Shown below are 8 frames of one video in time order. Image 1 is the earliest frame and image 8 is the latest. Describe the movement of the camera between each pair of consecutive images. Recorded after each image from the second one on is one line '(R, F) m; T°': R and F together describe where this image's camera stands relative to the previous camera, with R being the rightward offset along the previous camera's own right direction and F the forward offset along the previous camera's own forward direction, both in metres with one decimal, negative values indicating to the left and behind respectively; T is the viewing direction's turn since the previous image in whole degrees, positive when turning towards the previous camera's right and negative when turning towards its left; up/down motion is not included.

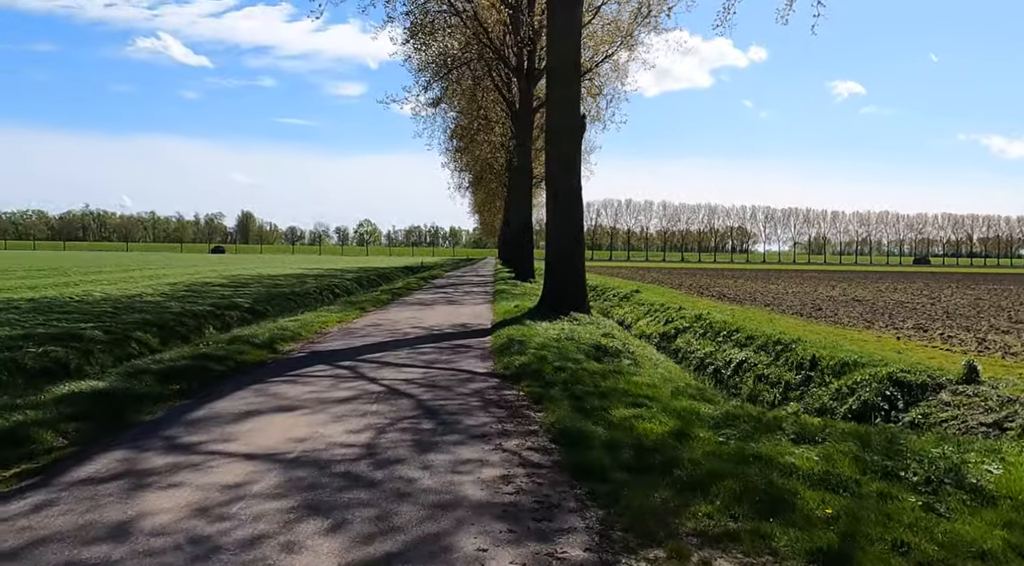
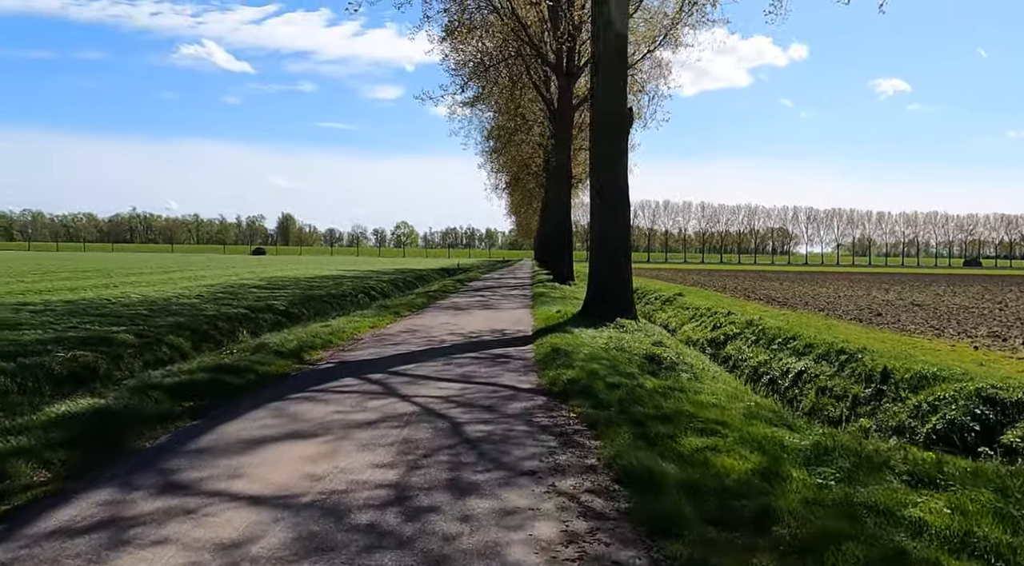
(-0.1, +0.9) m; -2°
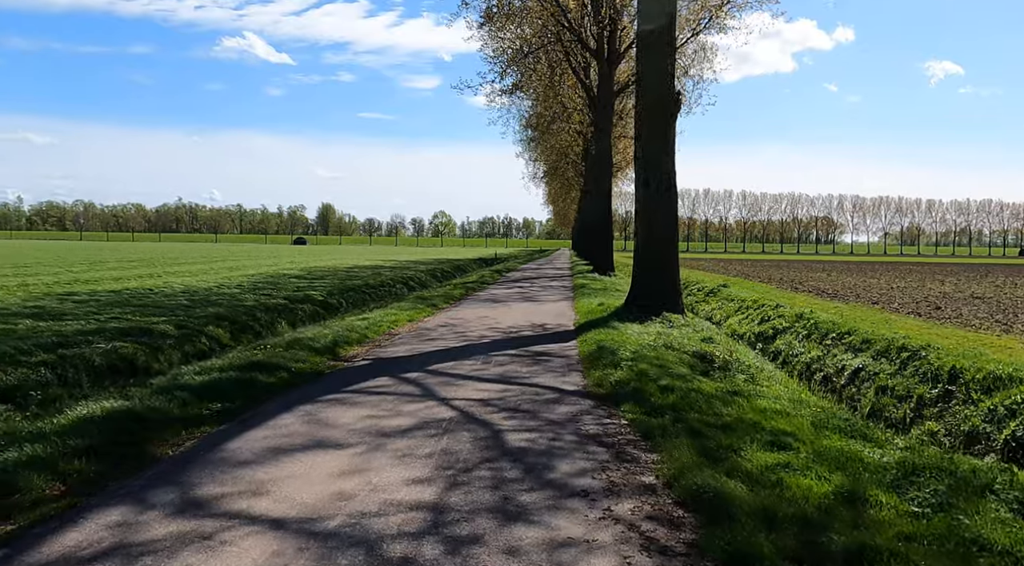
(-0.1, +0.5) m; -3°
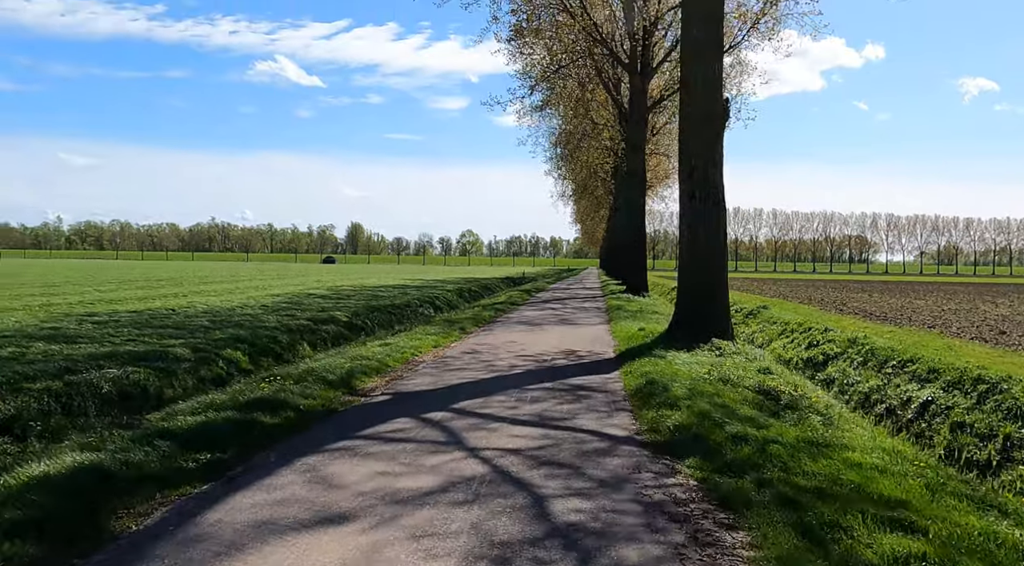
(-0.1, +1.1) m; -2°
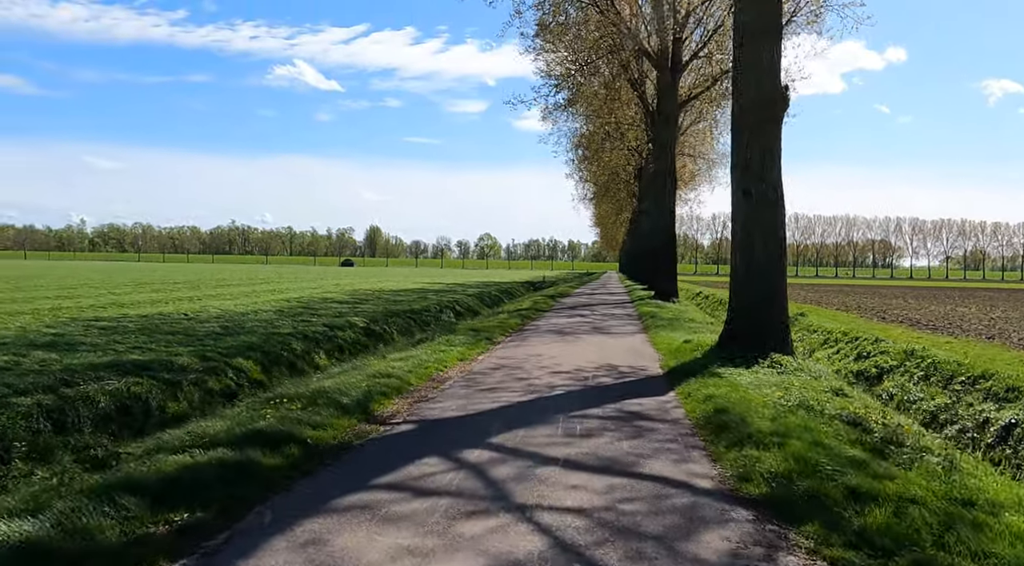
(-0.2, +1.3) m; -1°
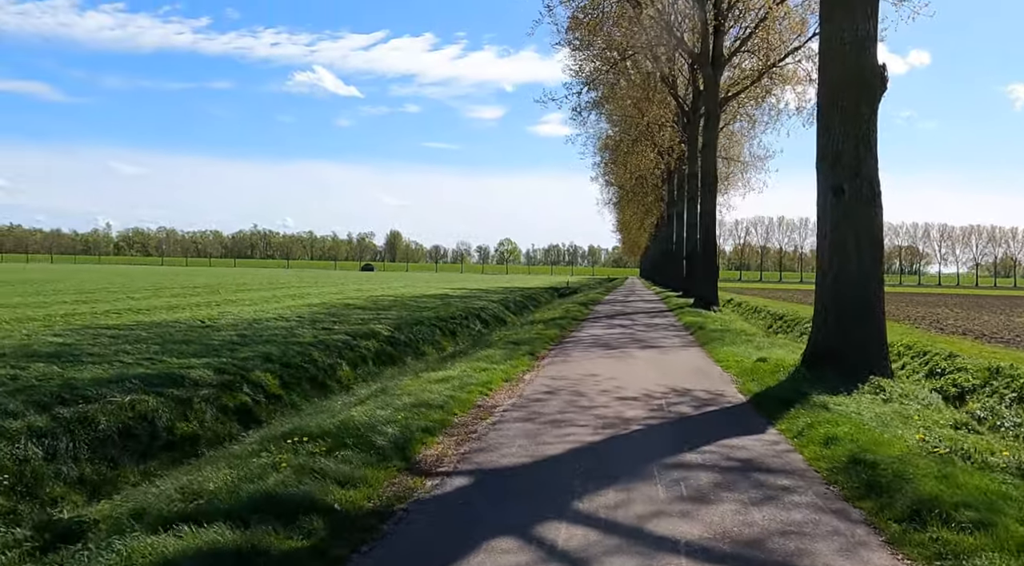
(-0.4, +1.6) m; -1°
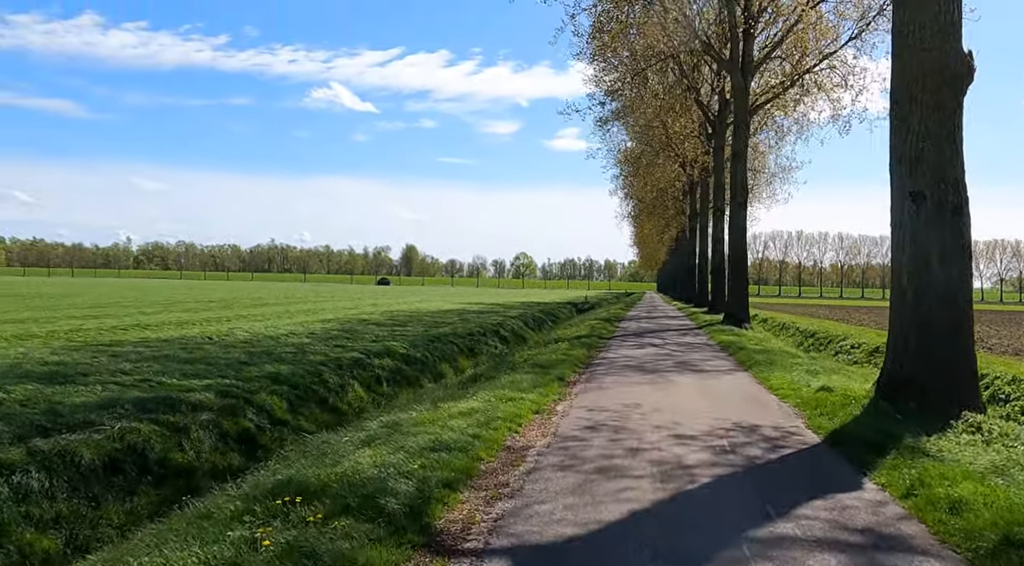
(-0.2, +1.3) m; -1°
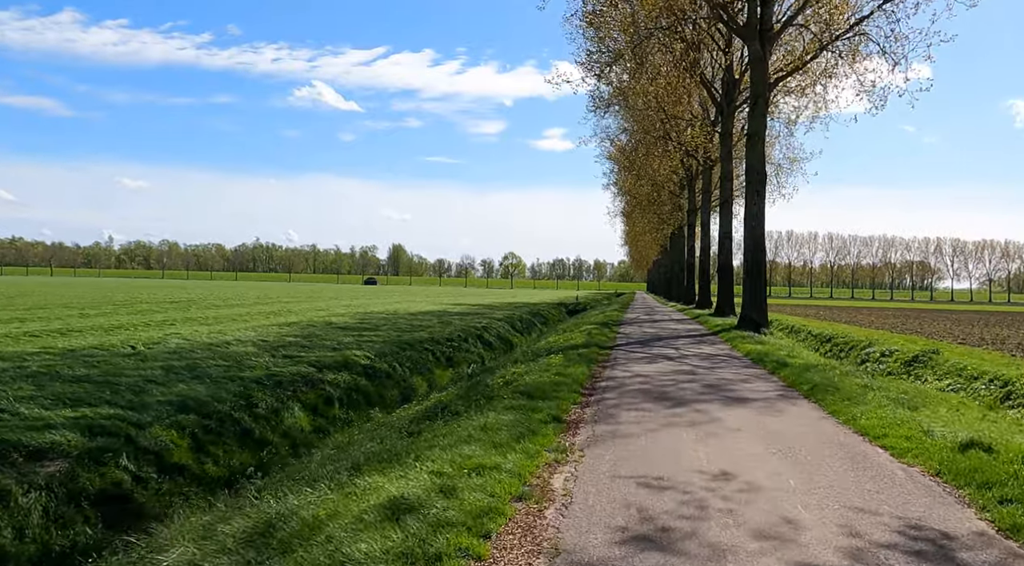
(+0.1, +4.2) m; +1°
